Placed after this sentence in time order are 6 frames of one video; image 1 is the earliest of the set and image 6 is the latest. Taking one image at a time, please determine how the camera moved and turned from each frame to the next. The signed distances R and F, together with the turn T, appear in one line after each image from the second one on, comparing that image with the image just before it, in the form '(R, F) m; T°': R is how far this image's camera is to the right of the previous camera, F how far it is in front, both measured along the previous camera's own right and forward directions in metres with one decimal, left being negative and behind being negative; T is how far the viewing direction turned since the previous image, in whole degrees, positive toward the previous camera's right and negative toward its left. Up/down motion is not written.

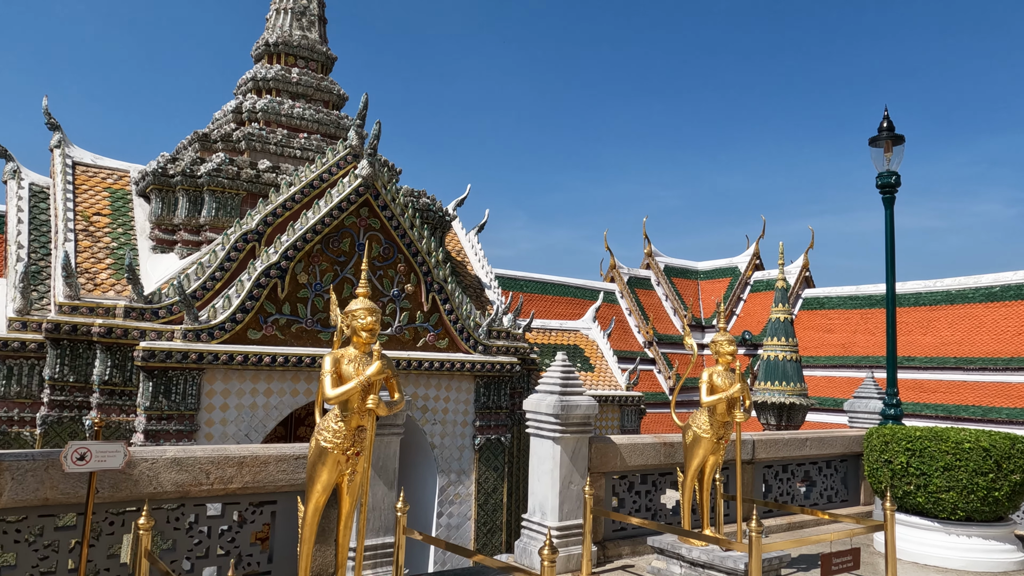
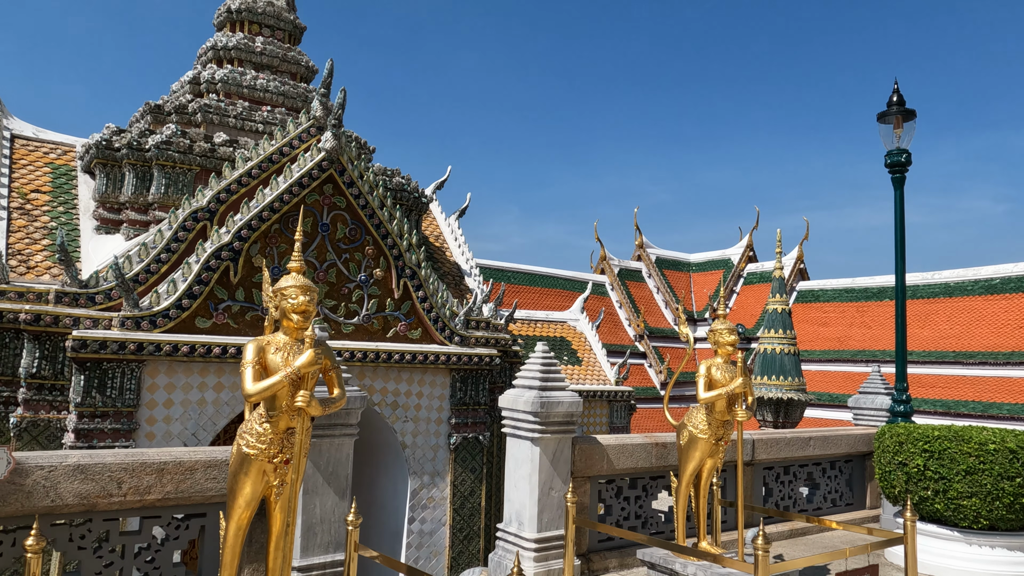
(+0.1, +0.7) m; +1°
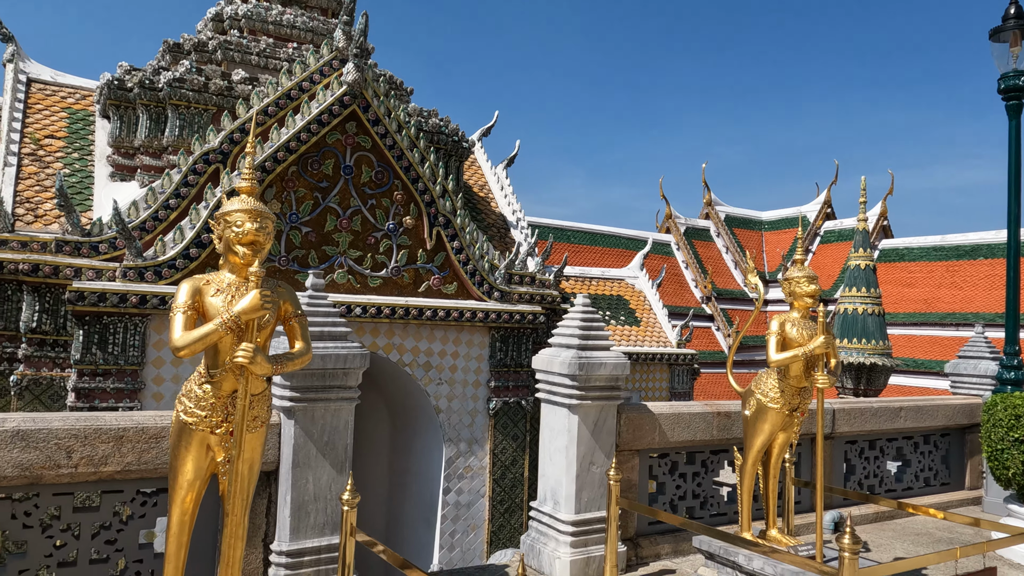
(+0.2, +0.8) m; -5°
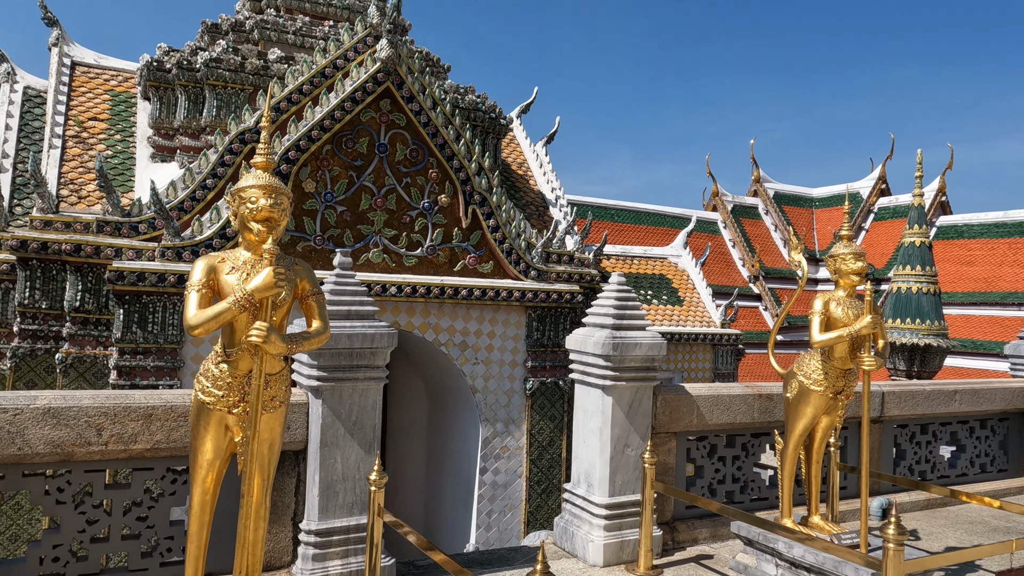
(+0.1, +0.1) m; -4°
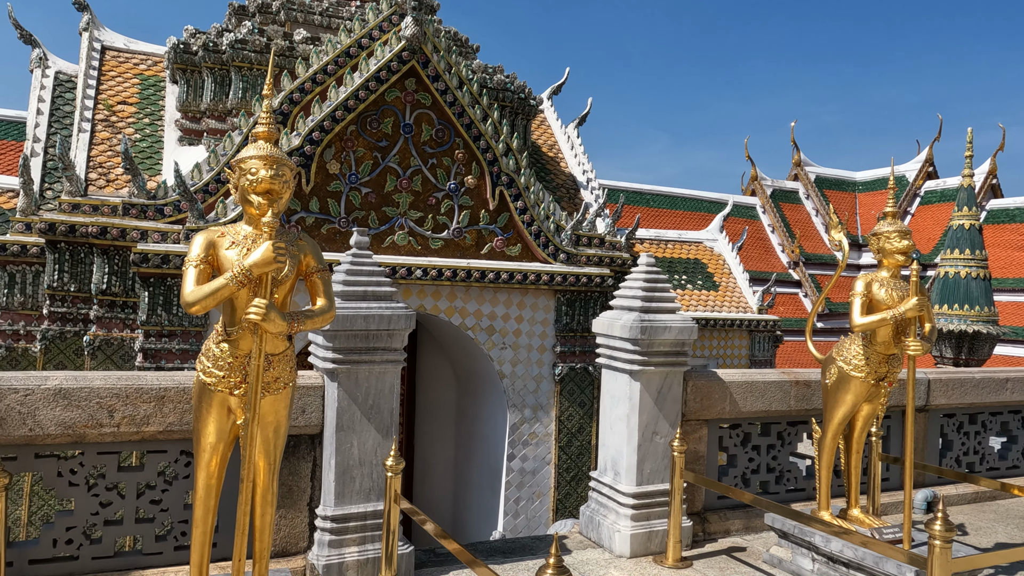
(+0.1, +0.2) m; -3°
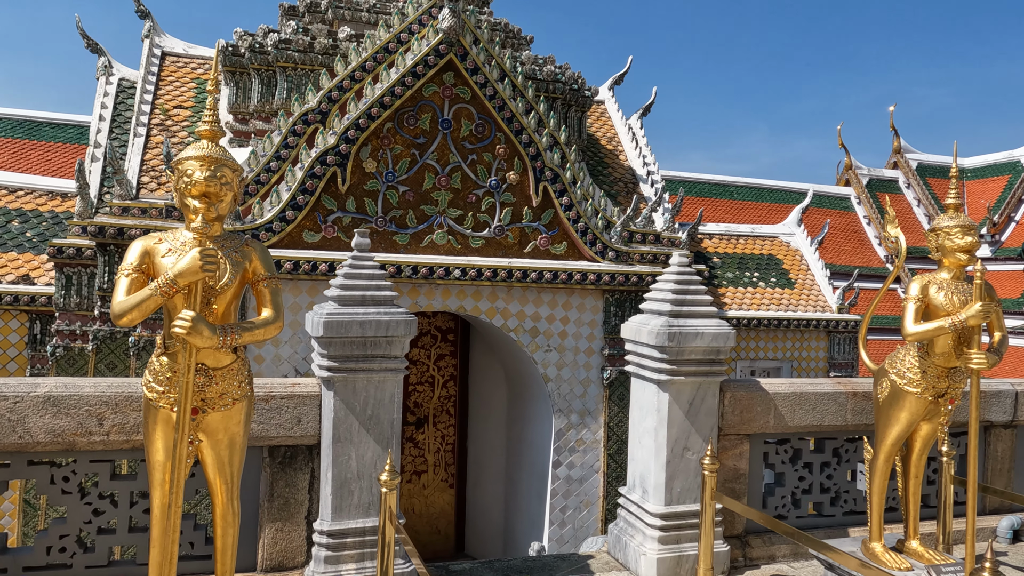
(+0.4, +0.3) m; -7°
